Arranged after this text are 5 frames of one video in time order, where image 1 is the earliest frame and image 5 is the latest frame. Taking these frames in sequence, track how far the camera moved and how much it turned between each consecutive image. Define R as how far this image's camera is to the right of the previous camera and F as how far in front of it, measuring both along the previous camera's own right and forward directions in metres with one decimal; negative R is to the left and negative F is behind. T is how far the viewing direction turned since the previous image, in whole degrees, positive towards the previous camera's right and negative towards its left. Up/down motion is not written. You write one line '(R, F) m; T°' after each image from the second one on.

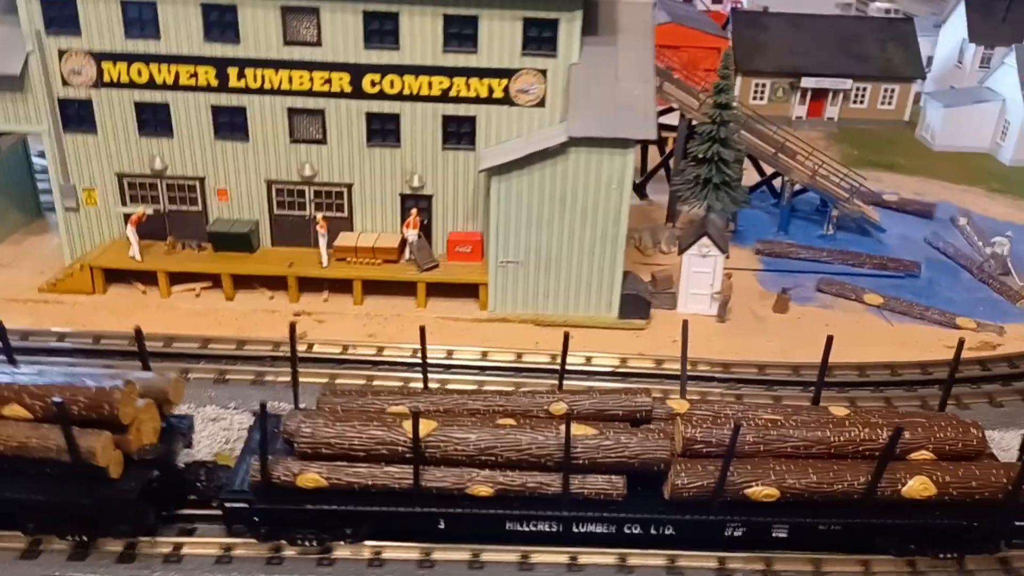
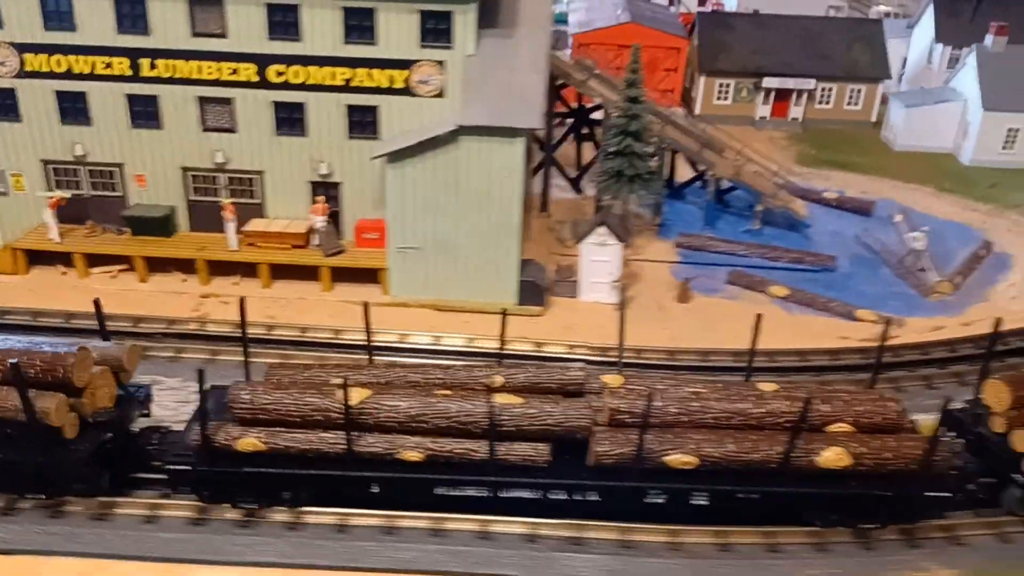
(+2.1, -0.2) m; -17°
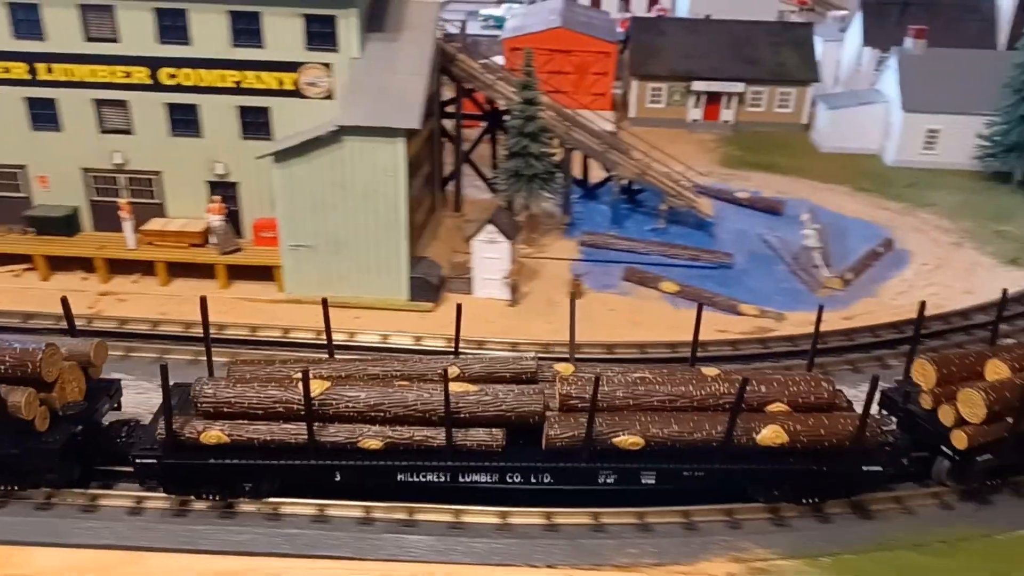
(-0.1, -0.2) m; +4°
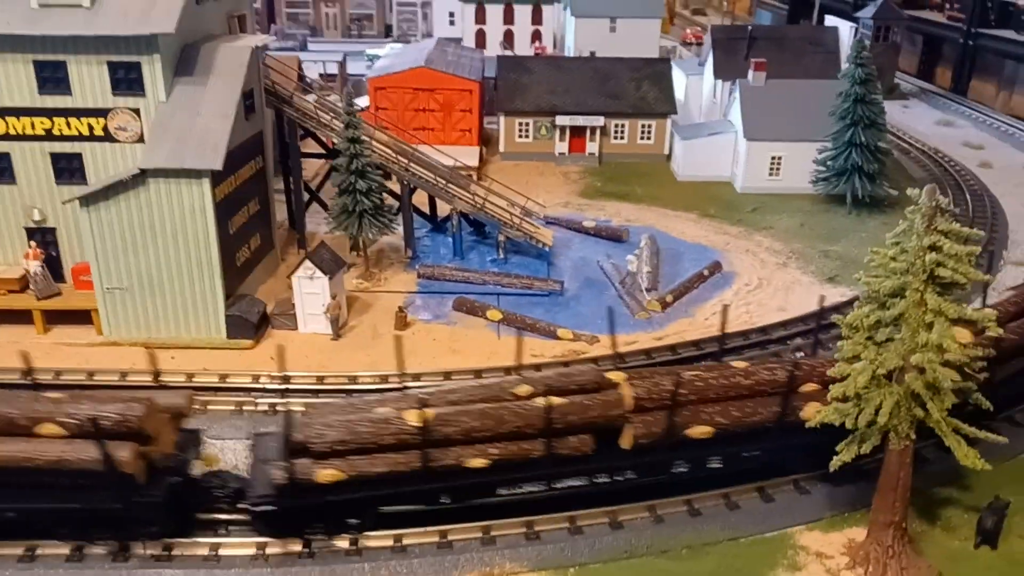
(-2.0, +0.1) m; +16°
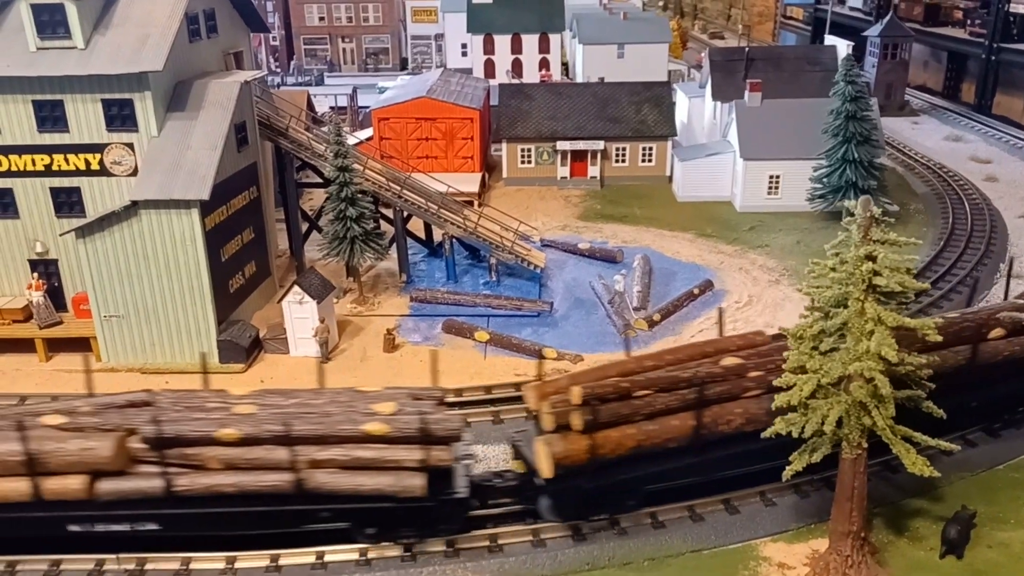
(-0.9, -0.4) m; +3°
